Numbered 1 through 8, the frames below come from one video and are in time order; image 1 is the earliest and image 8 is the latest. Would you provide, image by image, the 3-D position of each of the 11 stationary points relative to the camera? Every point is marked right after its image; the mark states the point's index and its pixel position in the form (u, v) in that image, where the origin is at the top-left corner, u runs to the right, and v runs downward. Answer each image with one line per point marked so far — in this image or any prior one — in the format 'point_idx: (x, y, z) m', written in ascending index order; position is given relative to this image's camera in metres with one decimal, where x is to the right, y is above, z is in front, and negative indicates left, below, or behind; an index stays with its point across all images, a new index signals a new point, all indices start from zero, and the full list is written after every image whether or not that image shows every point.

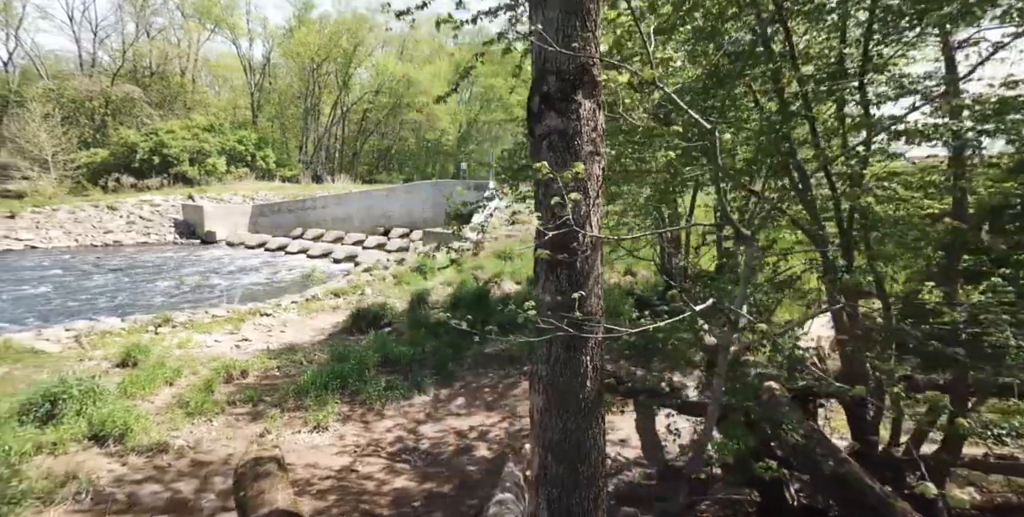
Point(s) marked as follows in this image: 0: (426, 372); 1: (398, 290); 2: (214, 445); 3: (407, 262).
0: (-1.1, -1.4, +6.9) m
1: (-2.2, -0.7, +11.1) m
2: (-2.8, -1.8, +5.4) m
3: (-2.5, -0.1, +13.9) m
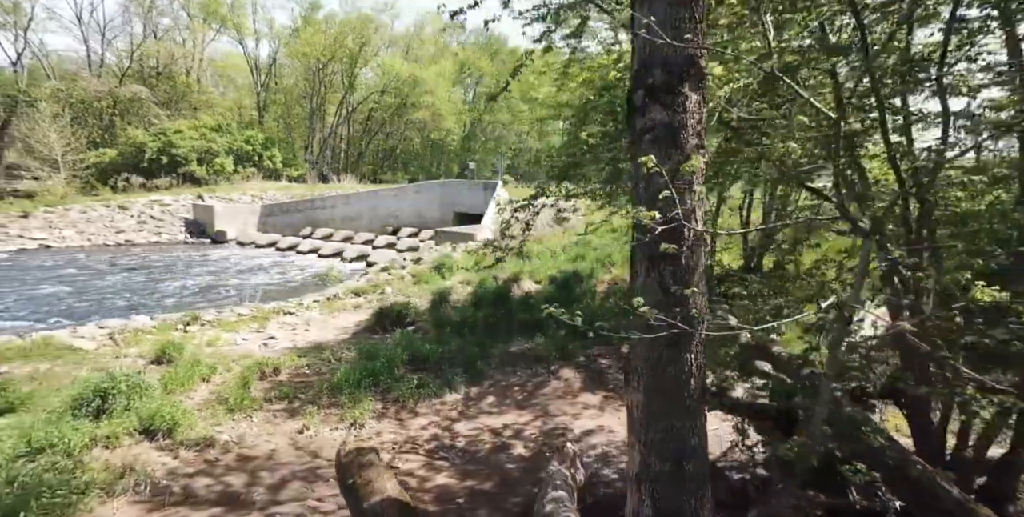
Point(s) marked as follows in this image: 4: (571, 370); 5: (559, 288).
0: (-0.7, -1.4, +7.0) m
1: (-1.9, -0.7, +11.2) m
2: (-2.5, -1.8, +5.5) m
3: (-2.2, -0.1, +14.0) m
4: (+0.7, -1.4, +6.6) m
5: (+0.7, -0.5, +9.3) m
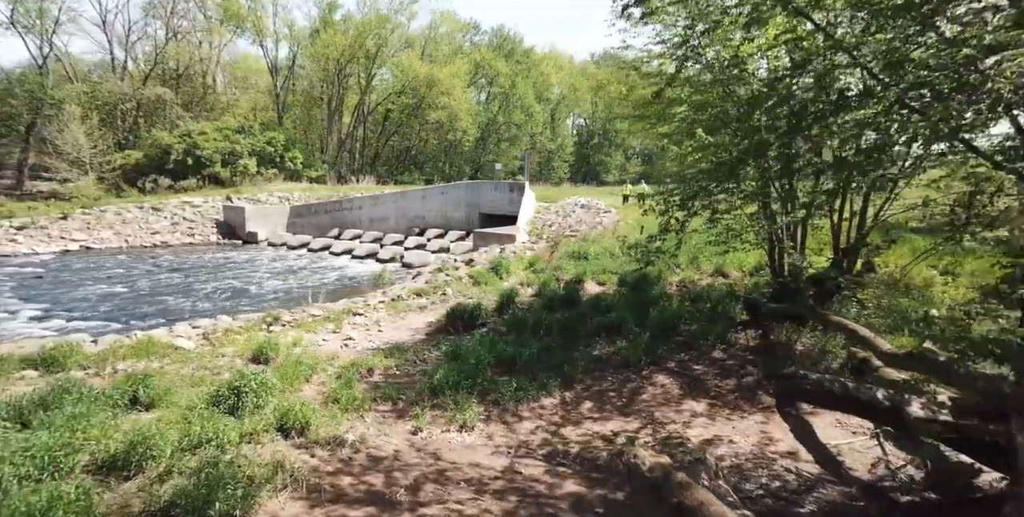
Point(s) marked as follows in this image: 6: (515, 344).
0: (+0.4, -1.4, +7.1) m
1: (-0.6, -0.7, +11.3) m
2: (-1.3, -1.8, +5.6) m
3: (-0.9, -0.1, +14.1) m
4: (+1.8, -1.4, +6.7) m
5: (+1.9, -0.5, +9.3) m
6: (0.0, -1.2, +8.0) m
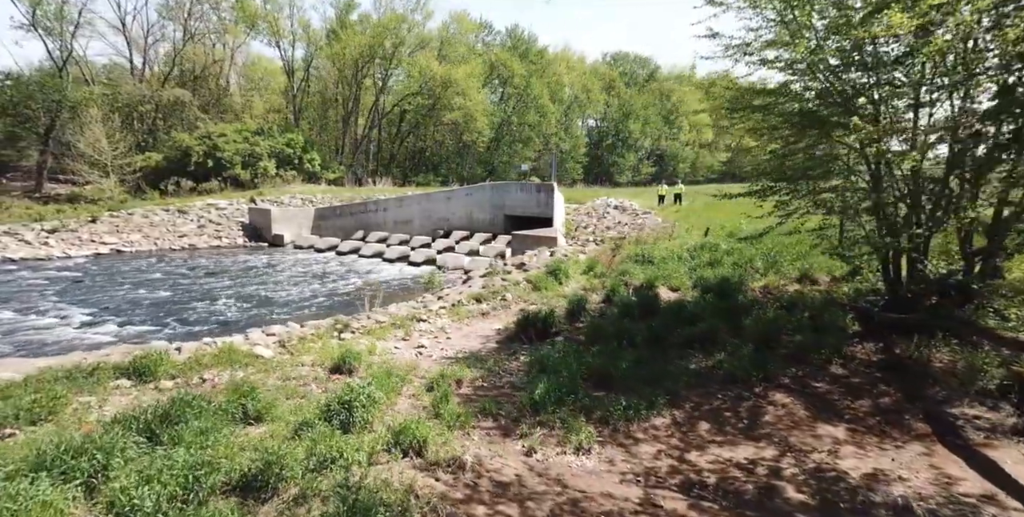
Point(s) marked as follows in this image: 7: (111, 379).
0: (+1.6, -1.5, +6.7) m
1: (+0.6, -0.8, +10.9) m
2: (-0.1, -1.9, +5.2) m
3: (+0.3, -0.2, +13.7) m
4: (+3.0, -1.5, +6.3) m
5: (+3.1, -0.6, +8.9) m
6: (+1.2, -1.3, +7.6) m
7: (-4.9, -1.5, +7.1) m
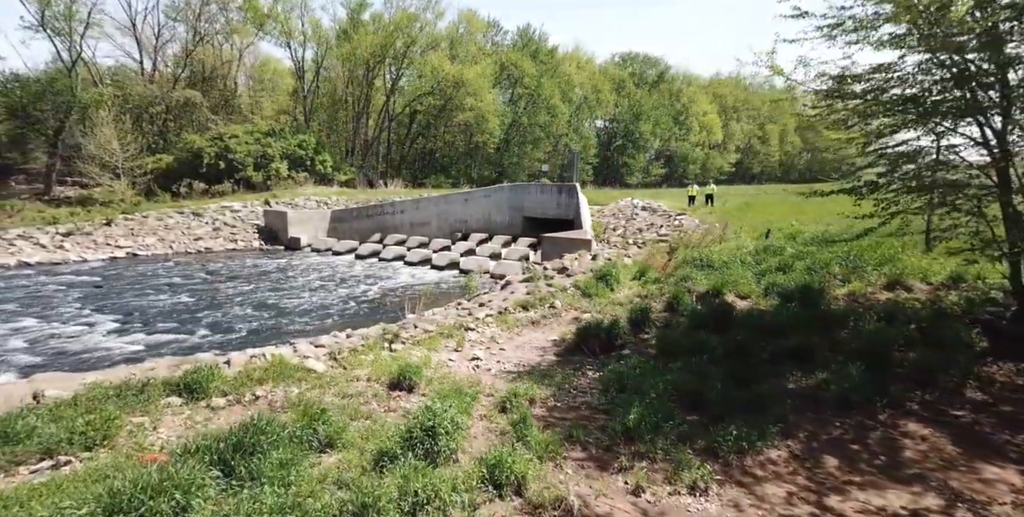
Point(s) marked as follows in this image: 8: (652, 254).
0: (+2.5, -1.6, +6.0) m
1: (+1.5, -0.9, +10.3) m
2: (+0.8, -2.0, +4.6) m
3: (+1.3, -0.3, +13.0) m
4: (+3.9, -1.5, +5.6) m
5: (+4.0, -0.7, +8.2) m
6: (+2.1, -1.4, +7.0) m
7: (-4.0, -1.6, +6.5) m
8: (+3.2, +0.1, +12.9) m
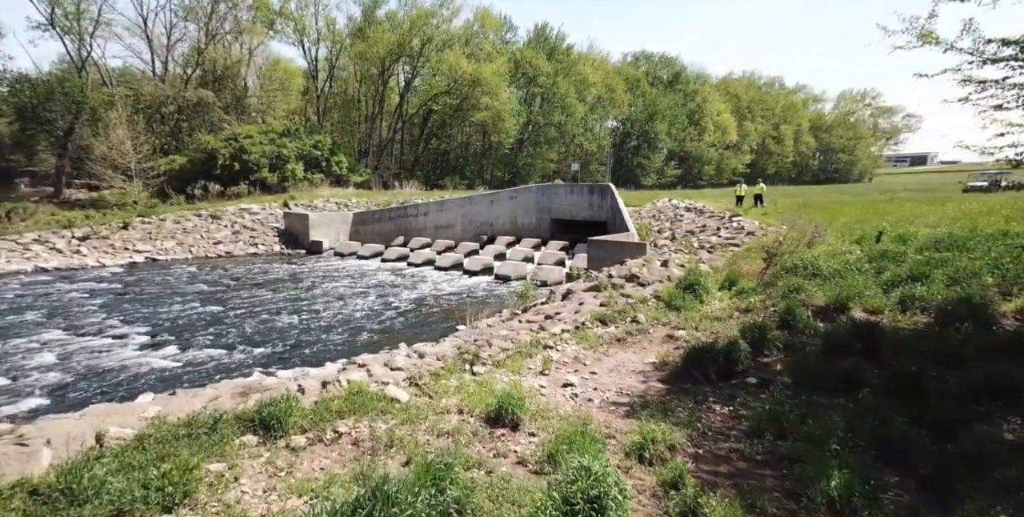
0: (+3.9, -1.7, +4.9) m
1: (+2.9, -1.0, +9.1) m
2: (+2.1, -2.1, +3.4) m
3: (+2.7, -0.4, +11.9) m
4: (+5.3, -1.7, +4.4) m
5: (+5.4, -0.8, +7.0) m
6: (+3.5, -1.5, +5.8) m
7: (-2.7, -1.7, +5.3) m
8: (+4.5, 0.0, +11.7) m
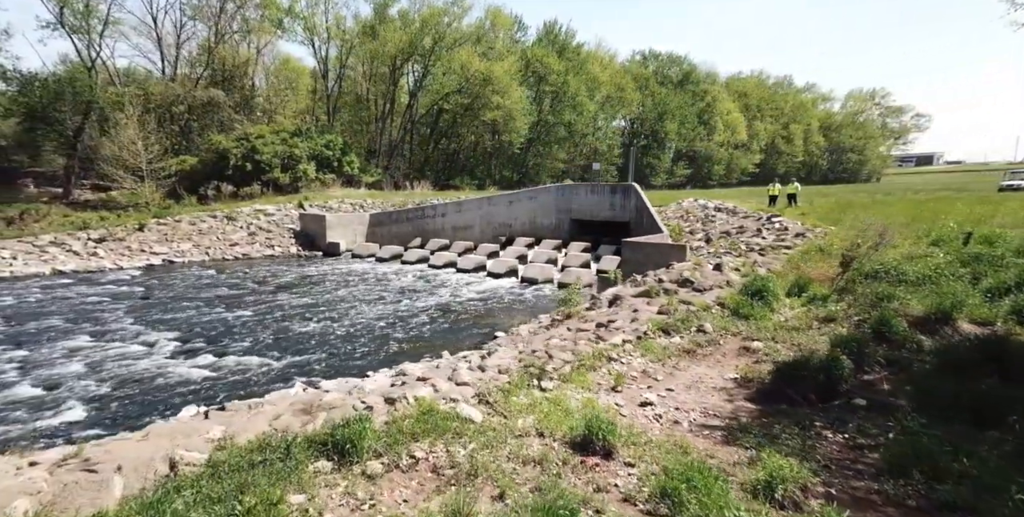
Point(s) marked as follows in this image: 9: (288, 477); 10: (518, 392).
0: (+4.7, -1.8, +4.2) m
1: (+3.8, -1.1, +8.4) m
2: (+3.0, -2.1, +2.7) m
3: (+3.6, -0.5, +11.2) m
4: (+6.1, -1.7, +3.8) m
5: (+6.3, -0.9, +6.4) m
6: (+4.4, -1.6, +5.1) m
7: (-1.8, -1.8, +4.7) m
8: (+5.5, -0.1, +11.0) m
9: (-1.9, -1.8, +4.5) m
10: (+0.1, -1.6, +6.9) m
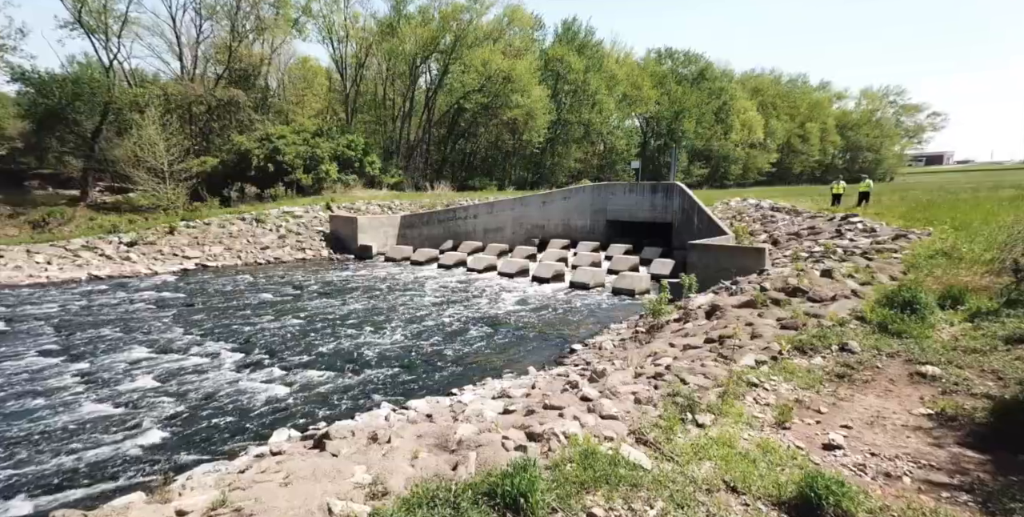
0: (+6.3, -1.9, +3.0) m
1: (+5.4, -1.2, +7.2) m
2: (+4.5, -2.2, +1.5) m
3: (+5.2, -0.6, +10.0) m
4: (+7.7, -1.8, +2.5) m
5: (+7.8, -1.0, +5.1) m
6: (+5.9, -1.7, +3.9) m
7: (-0.2, -1.9, +3.6) m
8: (+7.1, -0.2, +9.8) m
9: (-0.3, -1.9, +3.3) m
10: (+1.7, -1.7, +5.7) m
